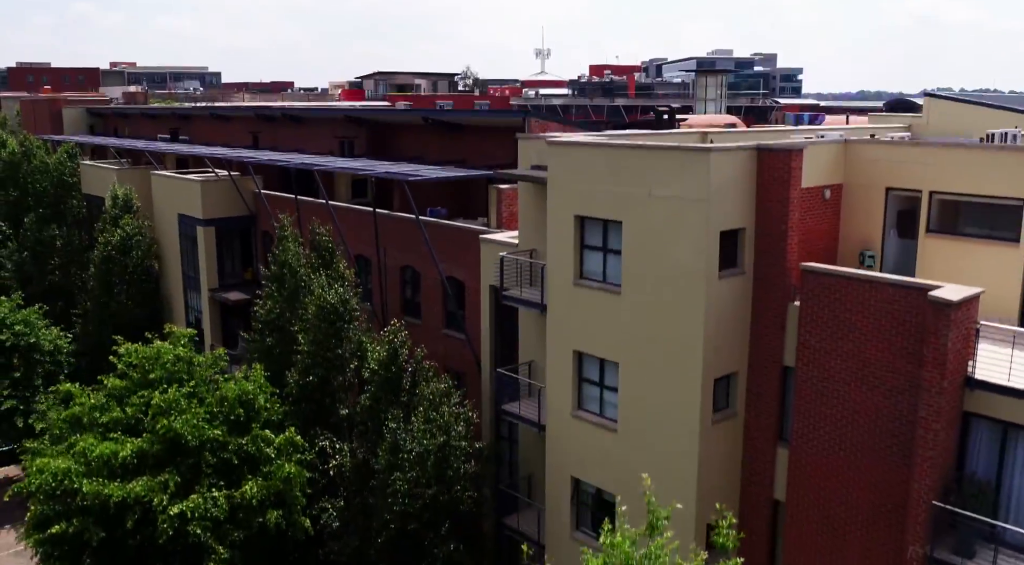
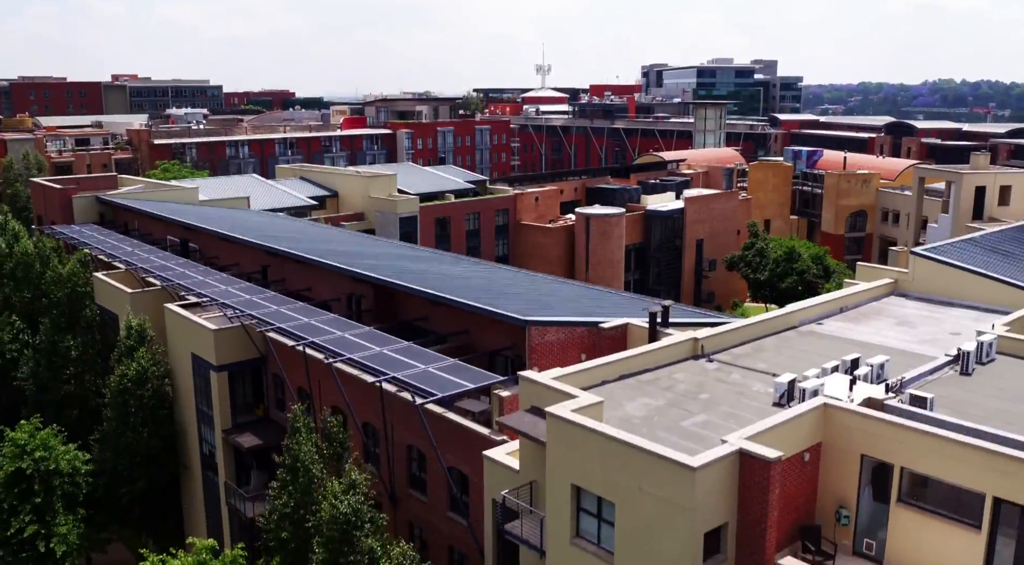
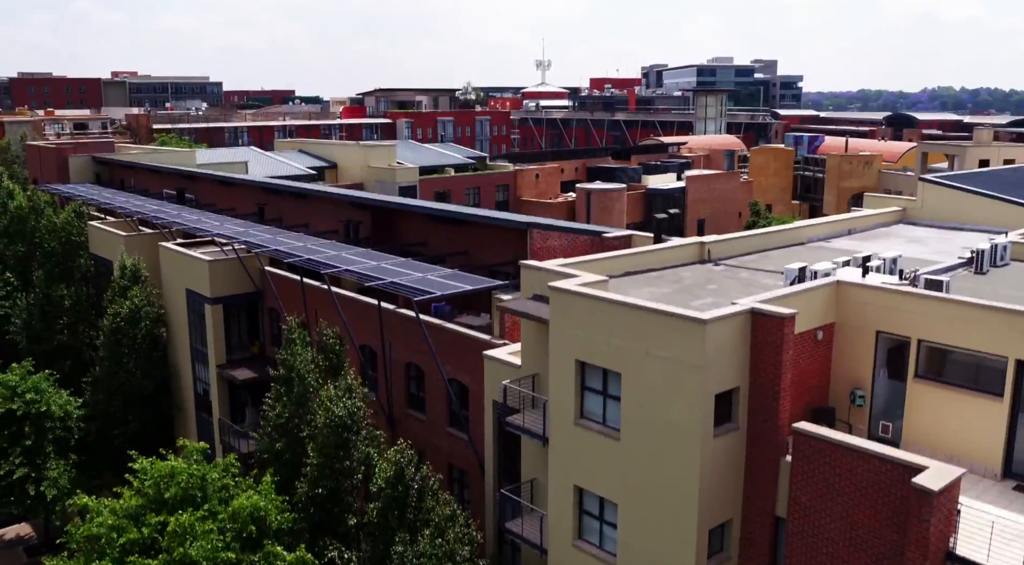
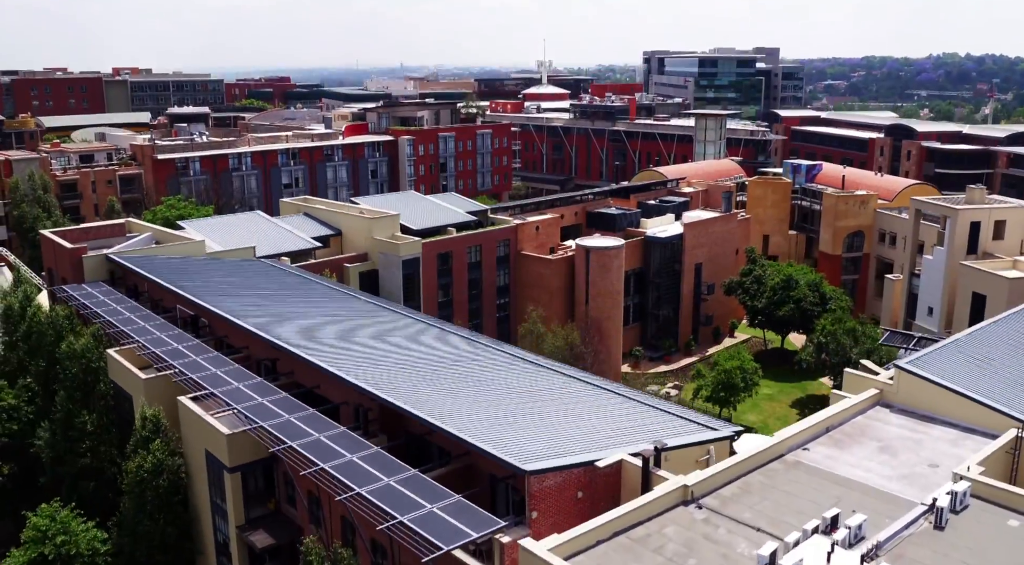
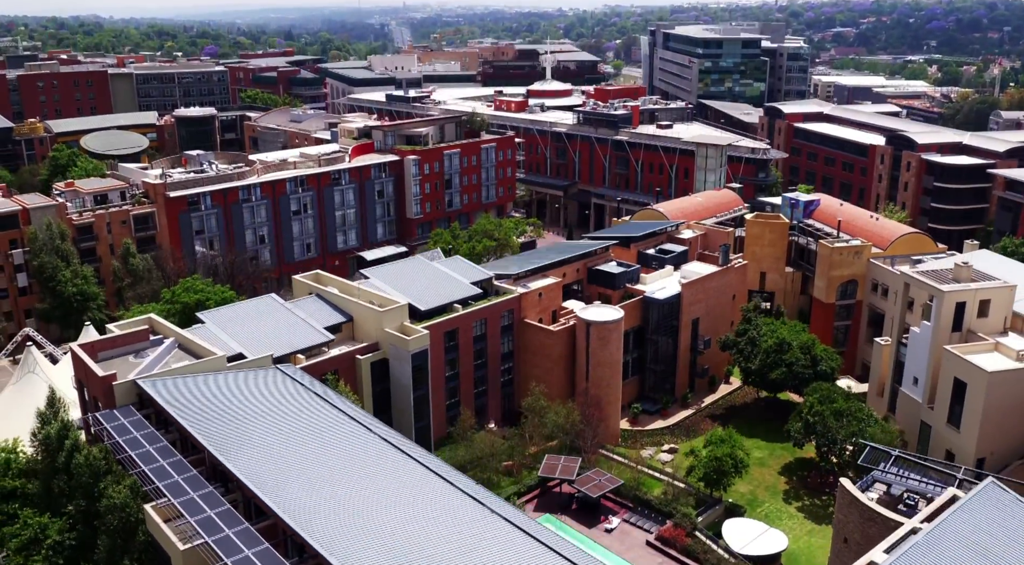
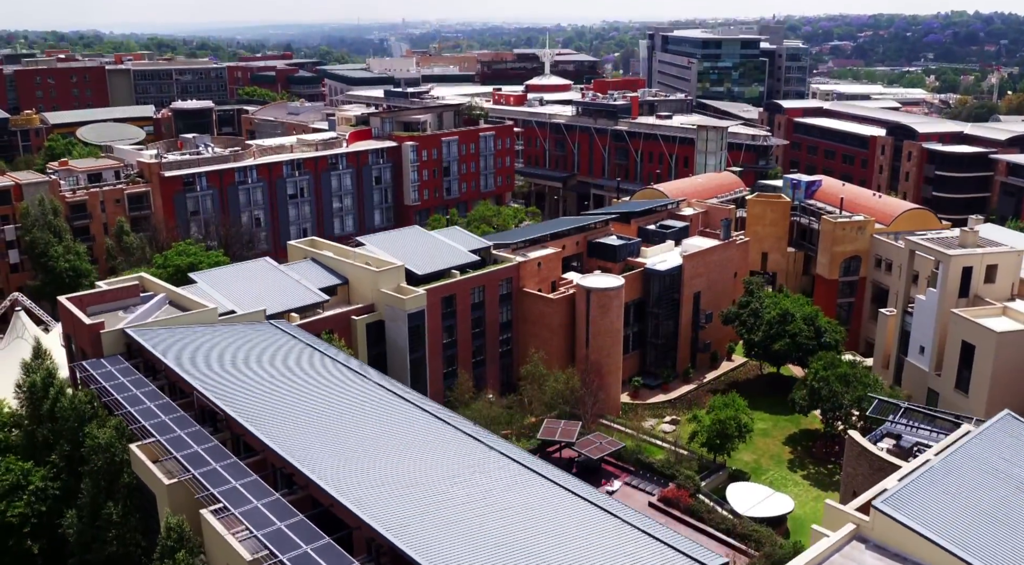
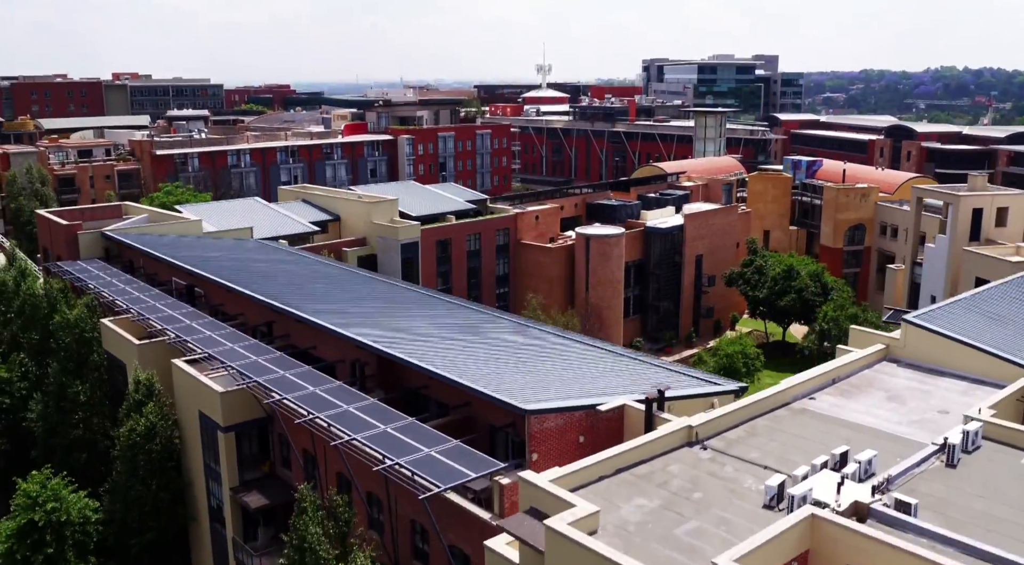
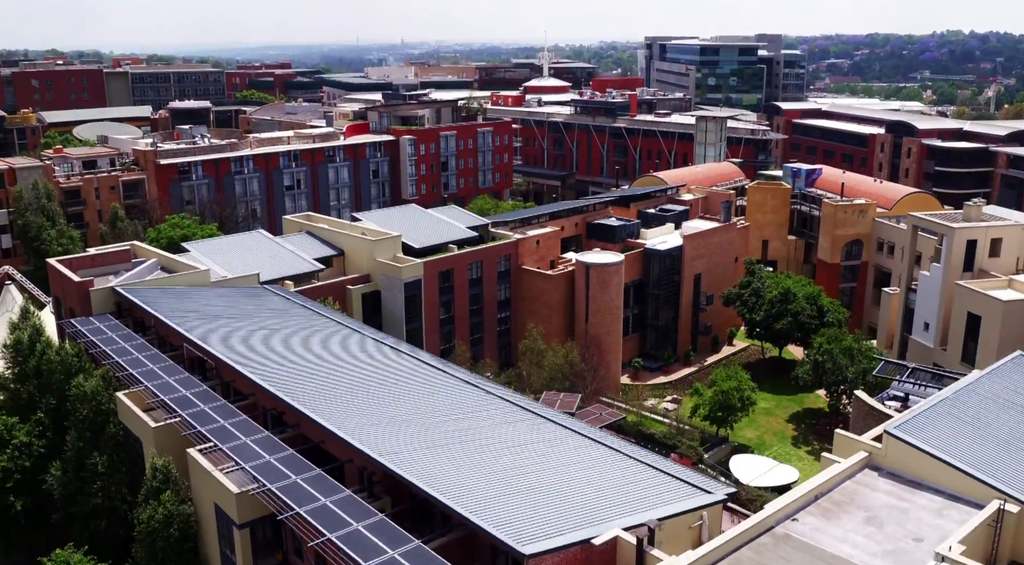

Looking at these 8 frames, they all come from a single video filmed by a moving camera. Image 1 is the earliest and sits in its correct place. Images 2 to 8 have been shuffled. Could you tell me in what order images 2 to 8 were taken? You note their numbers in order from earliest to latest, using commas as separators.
3, 2, 7, 4, 8, 6, 5
